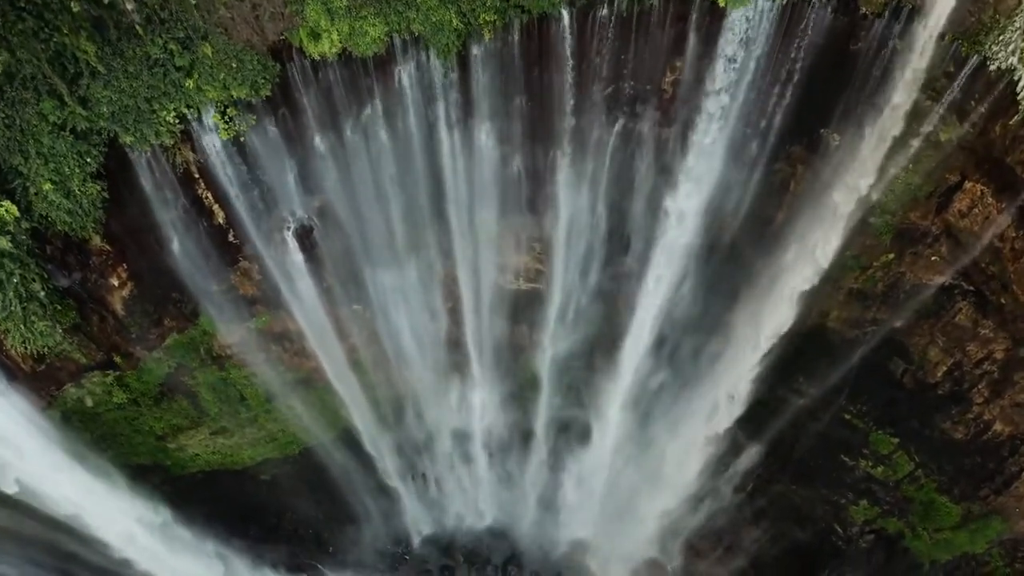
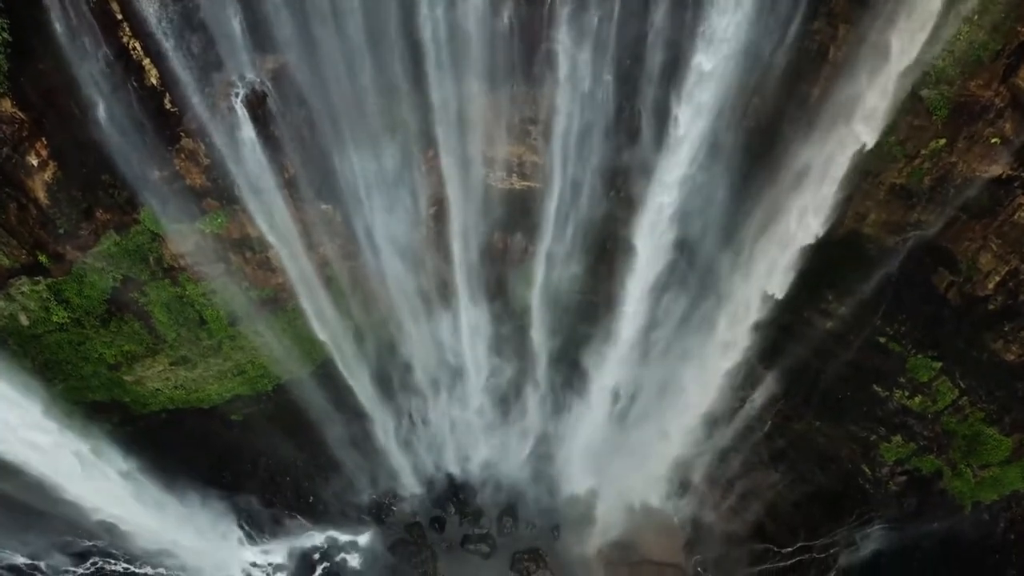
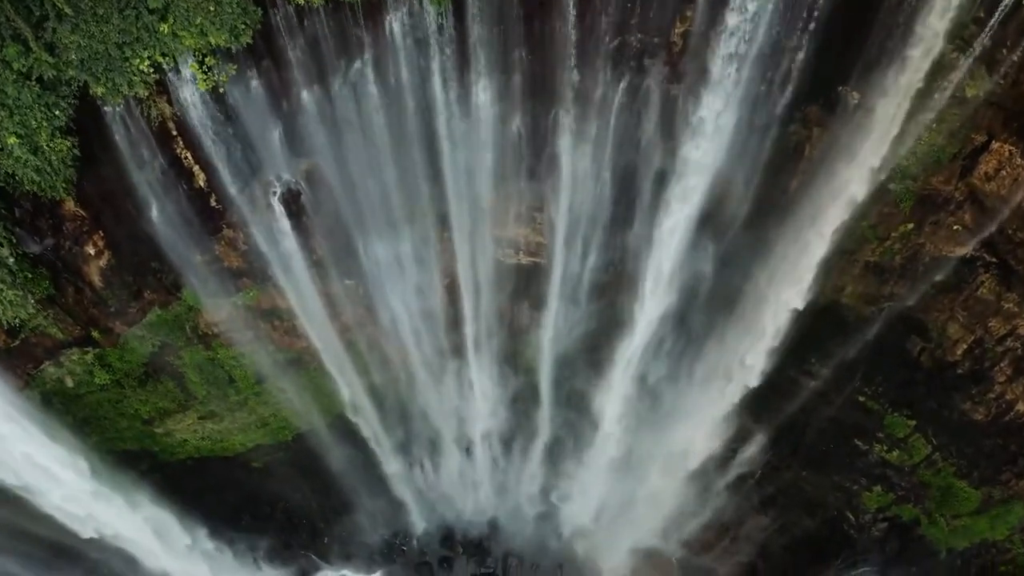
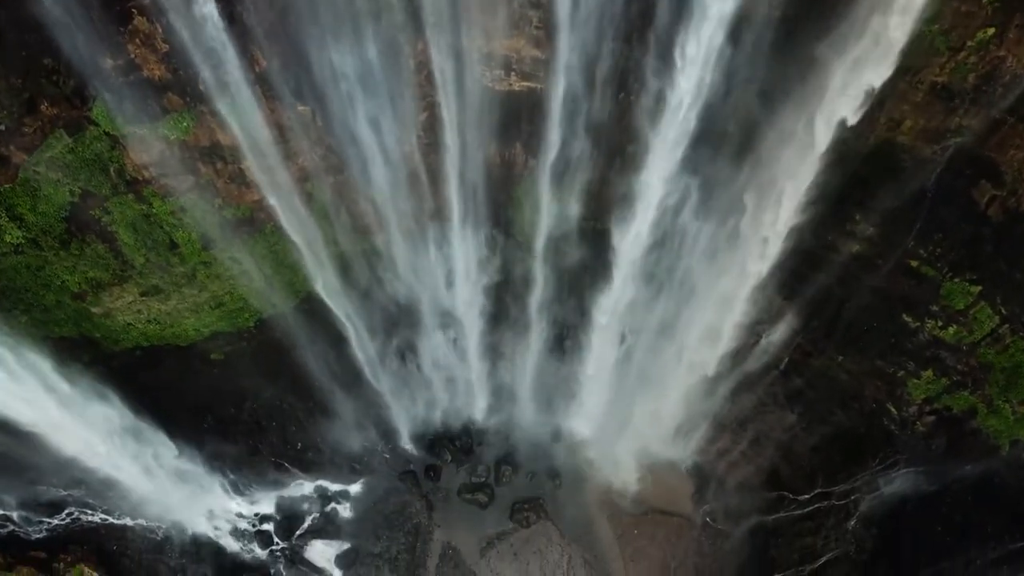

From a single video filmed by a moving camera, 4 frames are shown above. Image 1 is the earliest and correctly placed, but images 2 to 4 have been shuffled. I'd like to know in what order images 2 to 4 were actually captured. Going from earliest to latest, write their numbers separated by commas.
3, 2, 4
